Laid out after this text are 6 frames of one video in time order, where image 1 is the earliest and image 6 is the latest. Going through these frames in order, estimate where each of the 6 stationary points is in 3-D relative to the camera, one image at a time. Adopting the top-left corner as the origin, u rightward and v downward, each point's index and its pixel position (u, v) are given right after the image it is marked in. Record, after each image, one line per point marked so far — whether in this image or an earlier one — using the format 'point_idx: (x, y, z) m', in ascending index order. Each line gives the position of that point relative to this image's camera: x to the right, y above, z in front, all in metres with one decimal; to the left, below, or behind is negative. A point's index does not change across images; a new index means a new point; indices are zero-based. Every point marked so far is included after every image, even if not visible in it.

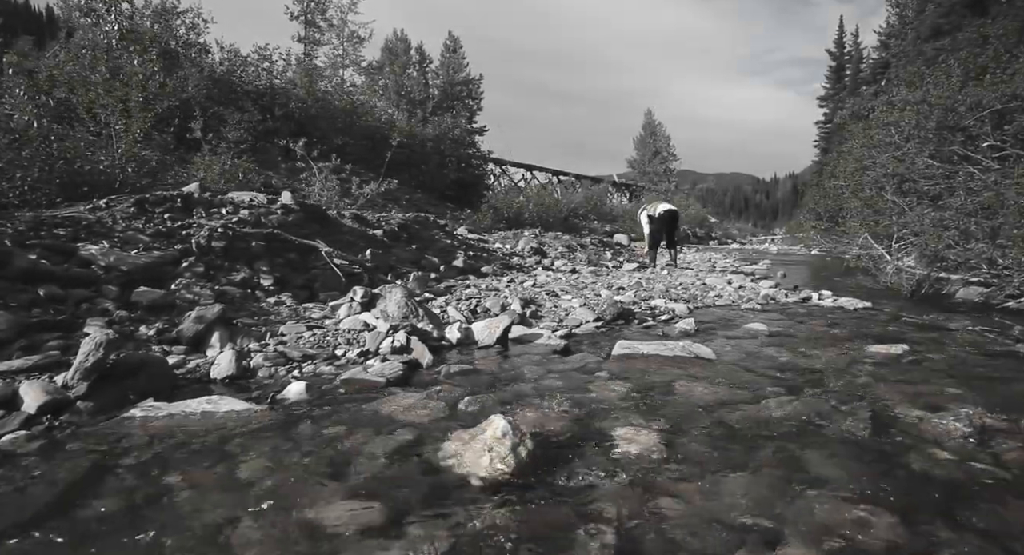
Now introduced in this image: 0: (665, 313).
0: (+2.2, -0.5, +8.4) m
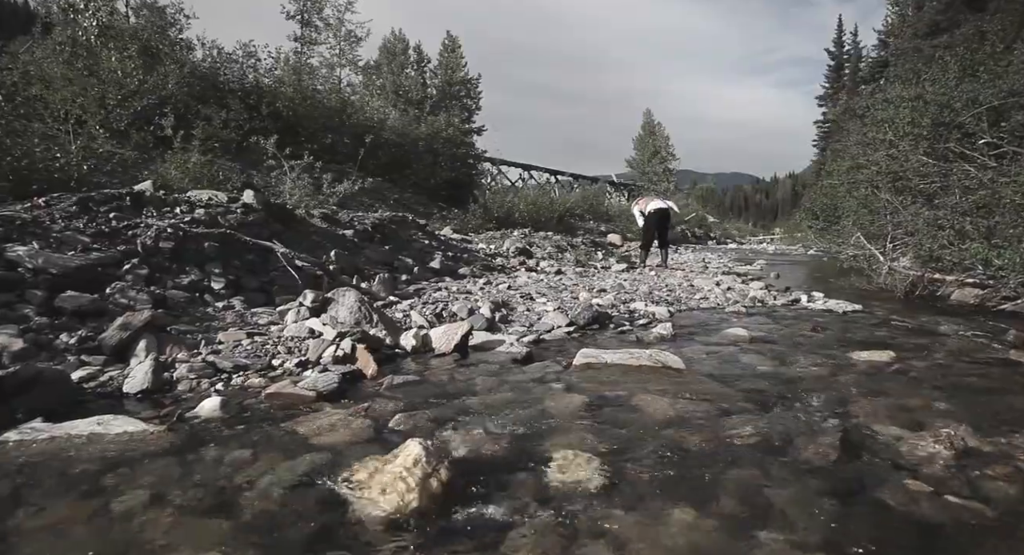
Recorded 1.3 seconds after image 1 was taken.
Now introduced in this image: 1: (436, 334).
0: (+1.8, -0.5, +8.0) m
1: (-0.7, -0.5, +5.7) m
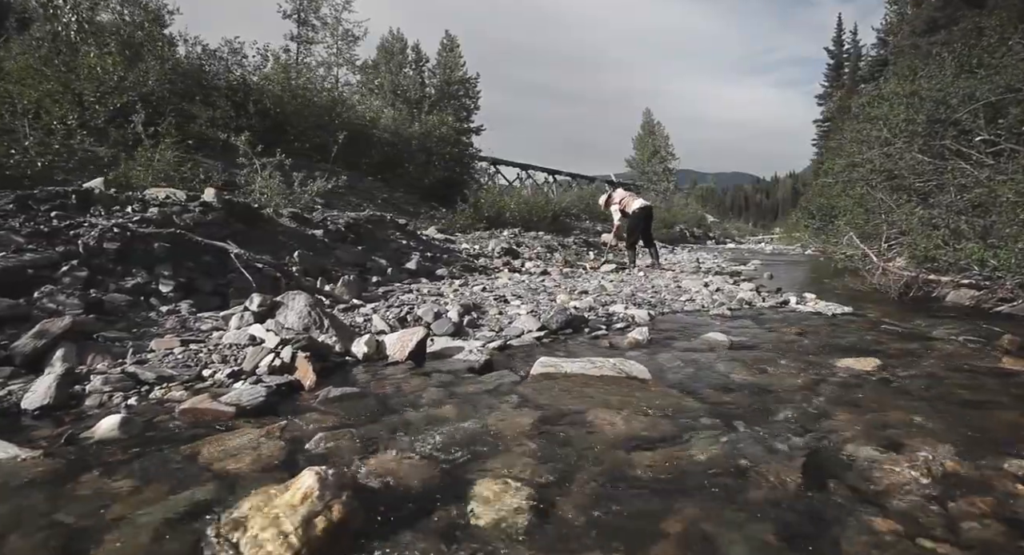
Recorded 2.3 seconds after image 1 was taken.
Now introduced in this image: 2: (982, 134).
0: (+1.4, -0.6, +7.7) m
1: (-1.1, -0.6, +5.3) m
2: (+8.5, +2.6, +10.6) m
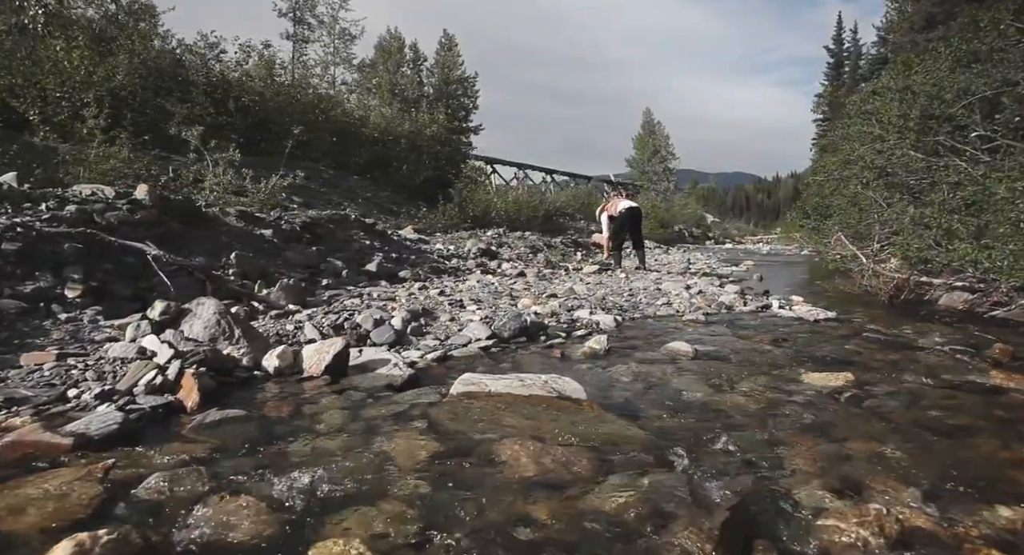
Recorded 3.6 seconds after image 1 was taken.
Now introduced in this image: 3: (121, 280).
0: (+0.9, -0.6, +7.2) m
1: (-1.7, -0.6, +4.8) m
2: (+7.9, +2.5, +10.0) m
3: (-3.9, 0.0, +5.9) m
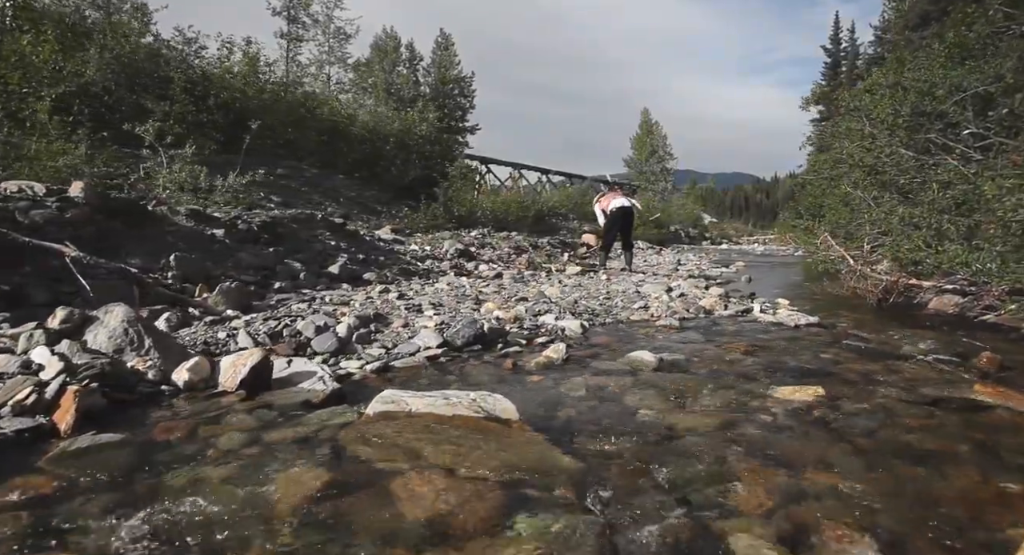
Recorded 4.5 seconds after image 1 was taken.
0: (+0.4, -0.6, +6.7) m
1: (-2.1, -0.6, +4.4) m
2: (+7.4, +2.5, +9.6) m
3: (-4.4, -0.1, +5.5) m
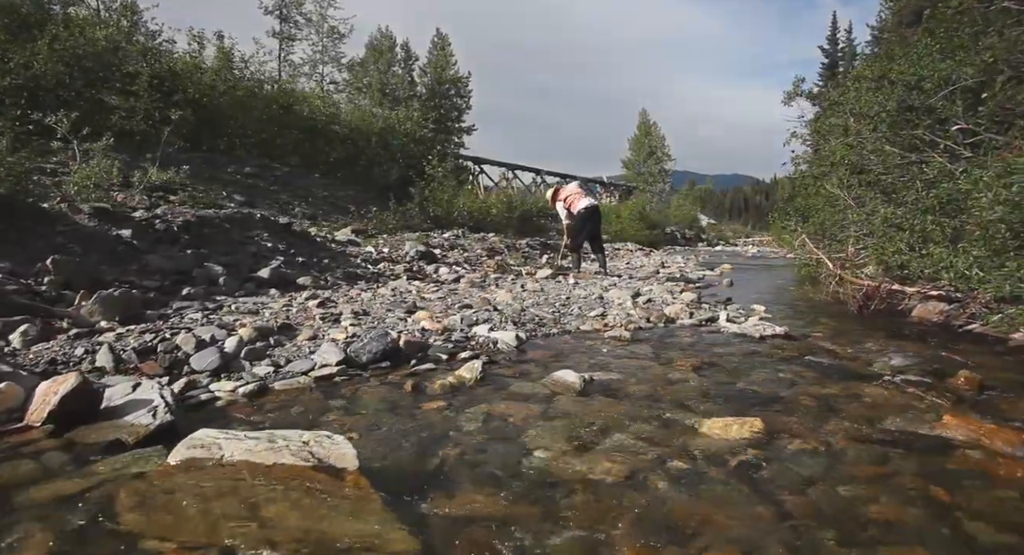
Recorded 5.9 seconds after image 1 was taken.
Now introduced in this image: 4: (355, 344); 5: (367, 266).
0: (-0.4, -0.7, +6.0) m
1: (-2.9, -0.7, +3.6) m
2: (+6.7, +2.4, +8.9) m
3: (-5.2, -0.1, +4.7) m
4: (-1.4, -0.6, +5.5) m
5: (-2.6, +0.2, +10.5) m
